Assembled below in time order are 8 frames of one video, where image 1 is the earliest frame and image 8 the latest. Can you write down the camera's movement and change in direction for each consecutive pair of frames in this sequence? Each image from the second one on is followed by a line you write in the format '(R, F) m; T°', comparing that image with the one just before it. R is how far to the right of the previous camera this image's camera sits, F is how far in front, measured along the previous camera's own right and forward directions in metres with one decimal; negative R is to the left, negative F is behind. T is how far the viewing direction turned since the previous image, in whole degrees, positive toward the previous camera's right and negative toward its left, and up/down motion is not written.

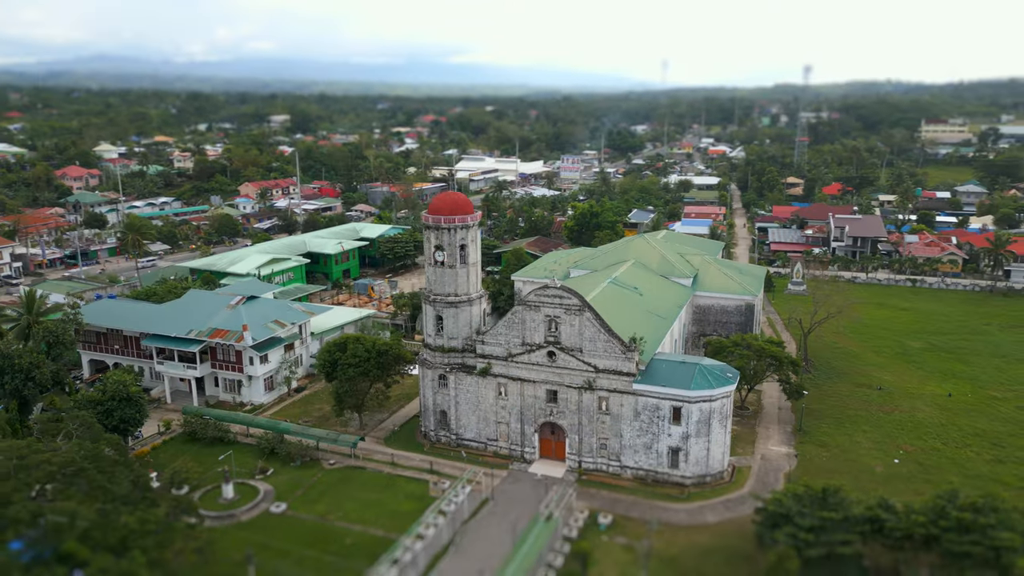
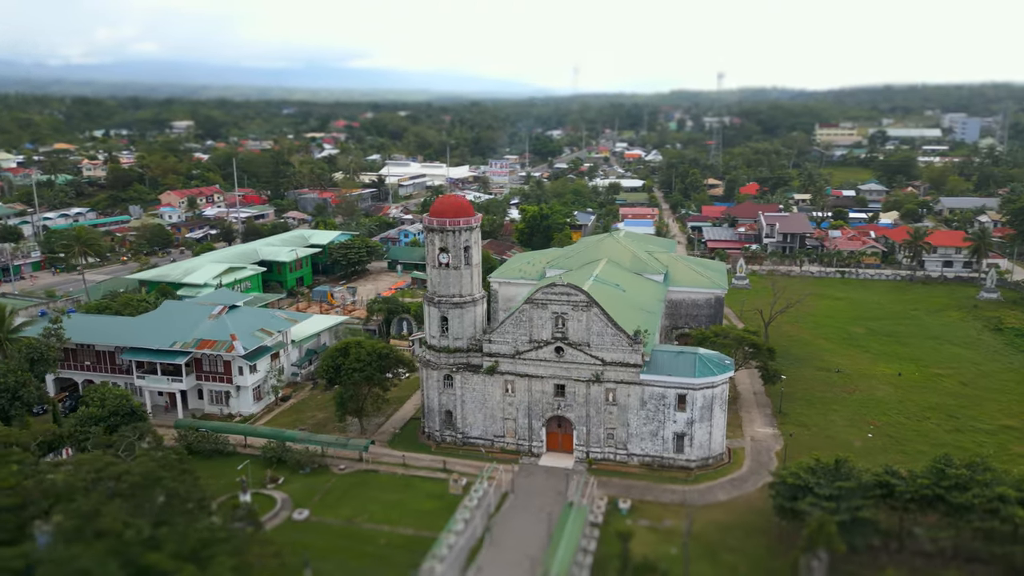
(-4.1, -0.6) m; +7°
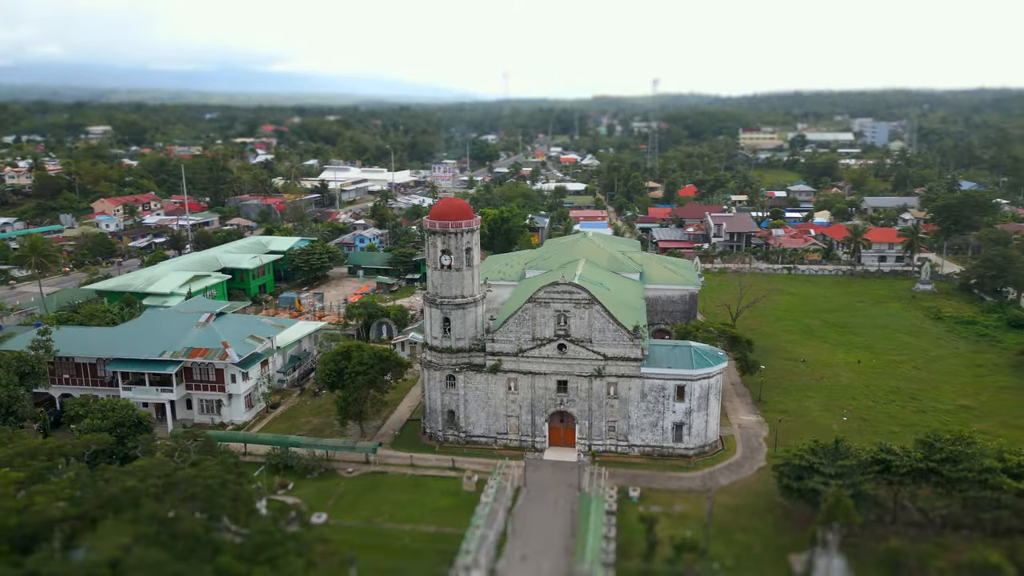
(-3.3, -0.6) m; +6°
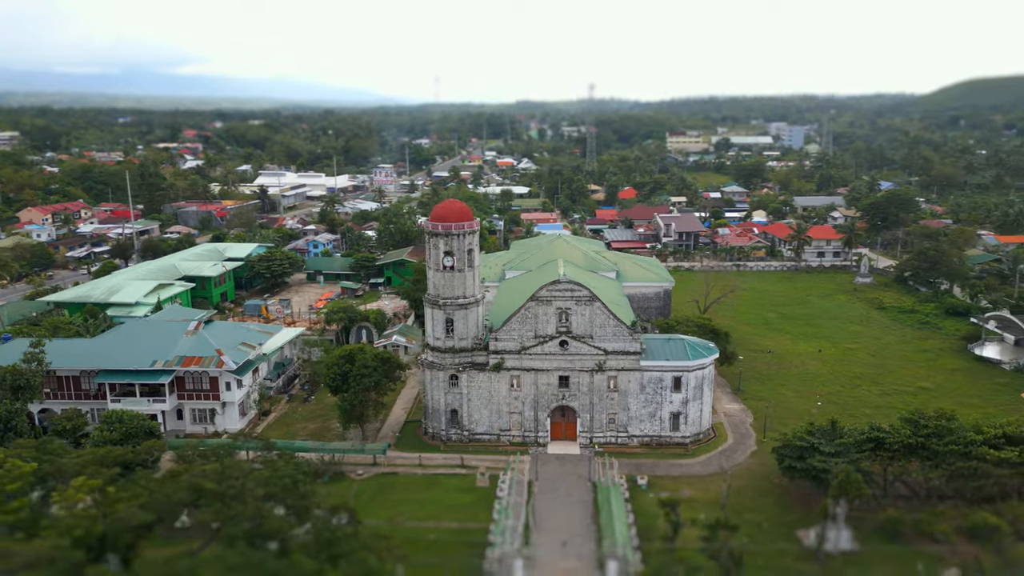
(-3.4, -0.6) m; +6°
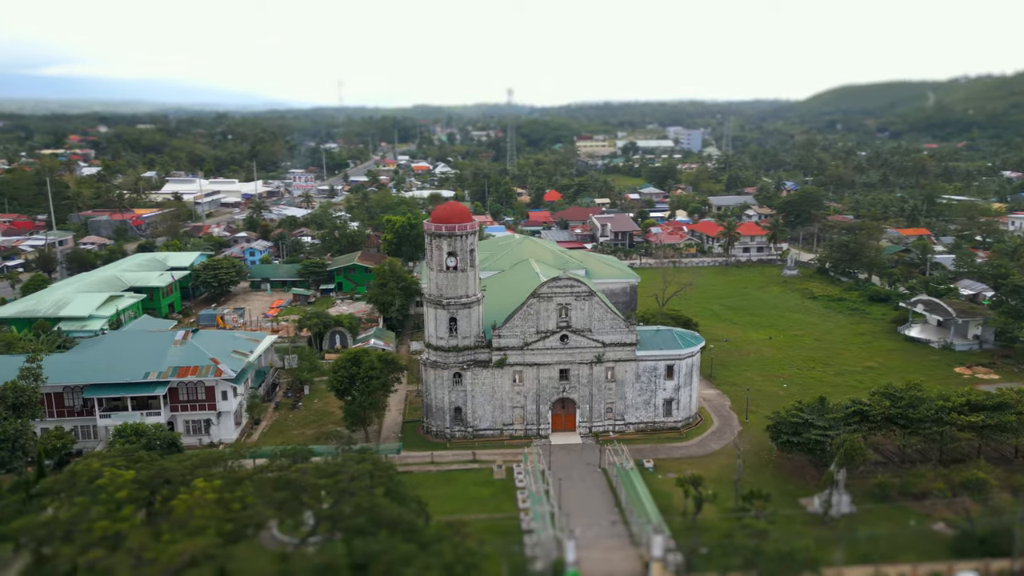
(-4.6, -0.7) m; +8°
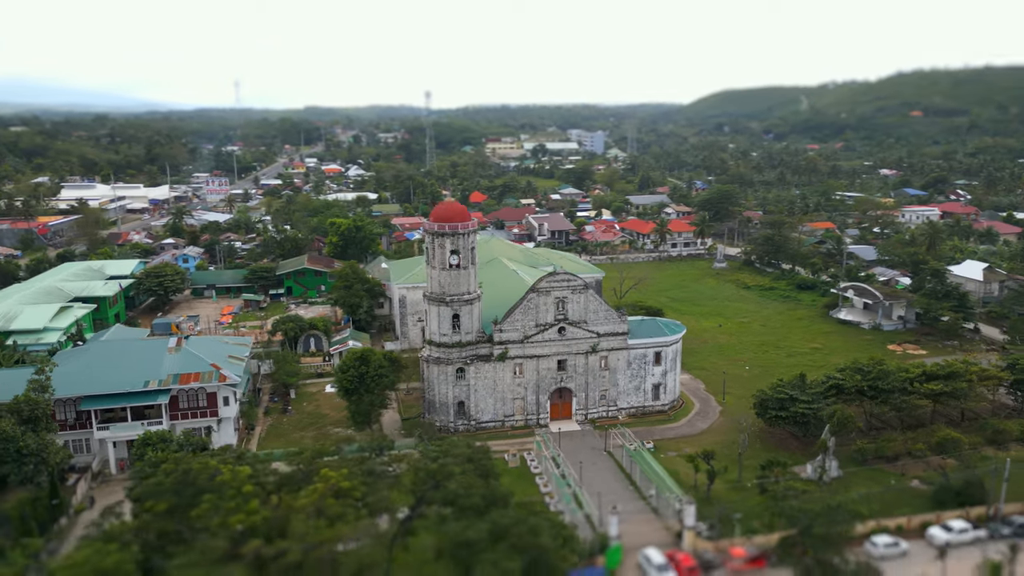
(-4.8, -0.9) m; +8°
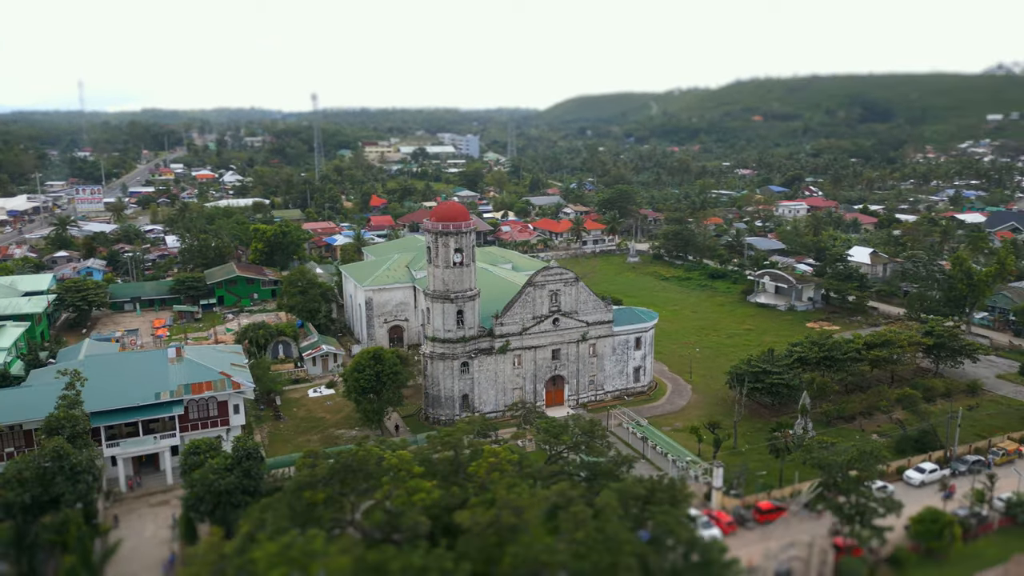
(-6.7, -1.0) m; +11°
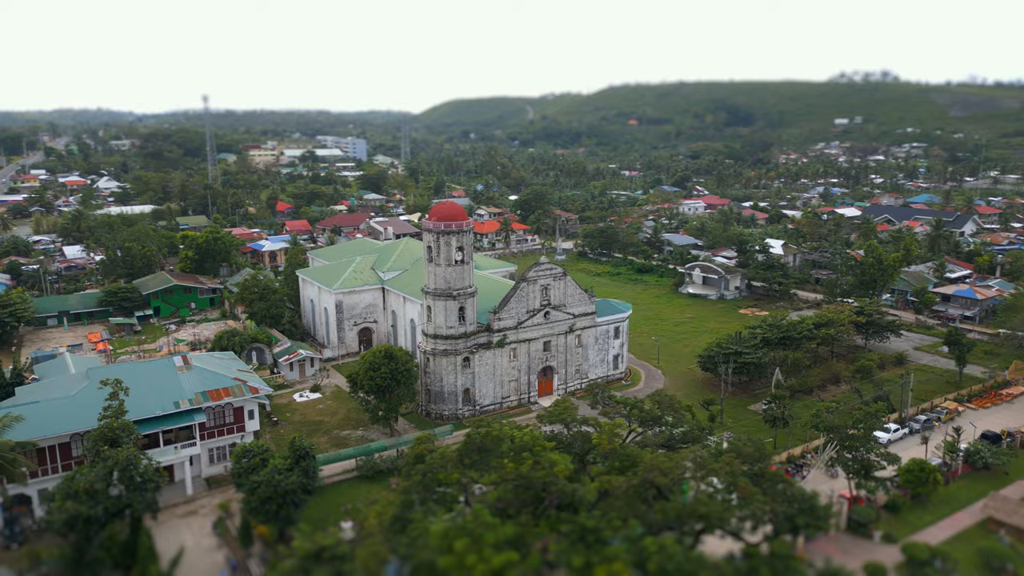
(-6.1, -0.9) m; +9°
